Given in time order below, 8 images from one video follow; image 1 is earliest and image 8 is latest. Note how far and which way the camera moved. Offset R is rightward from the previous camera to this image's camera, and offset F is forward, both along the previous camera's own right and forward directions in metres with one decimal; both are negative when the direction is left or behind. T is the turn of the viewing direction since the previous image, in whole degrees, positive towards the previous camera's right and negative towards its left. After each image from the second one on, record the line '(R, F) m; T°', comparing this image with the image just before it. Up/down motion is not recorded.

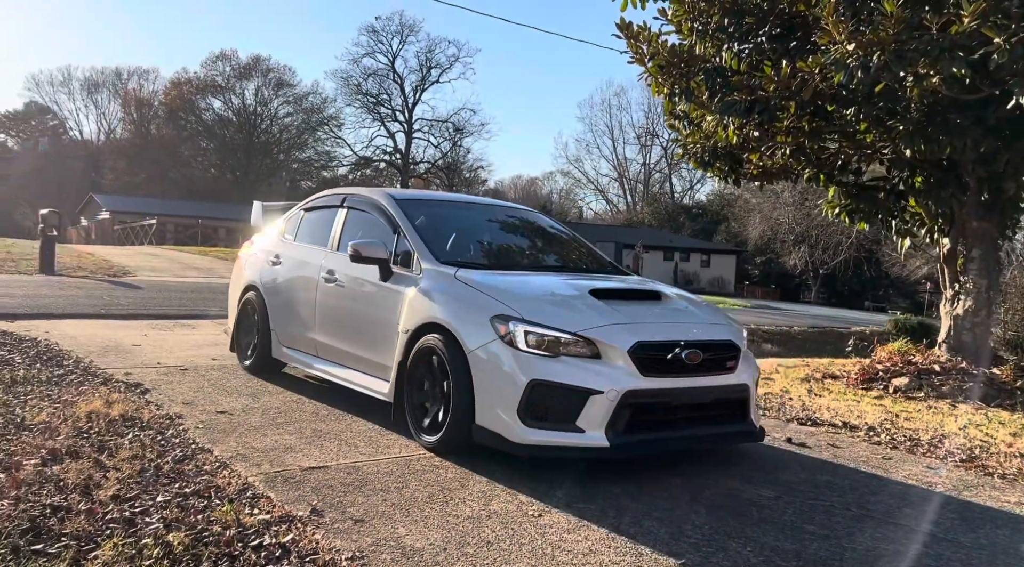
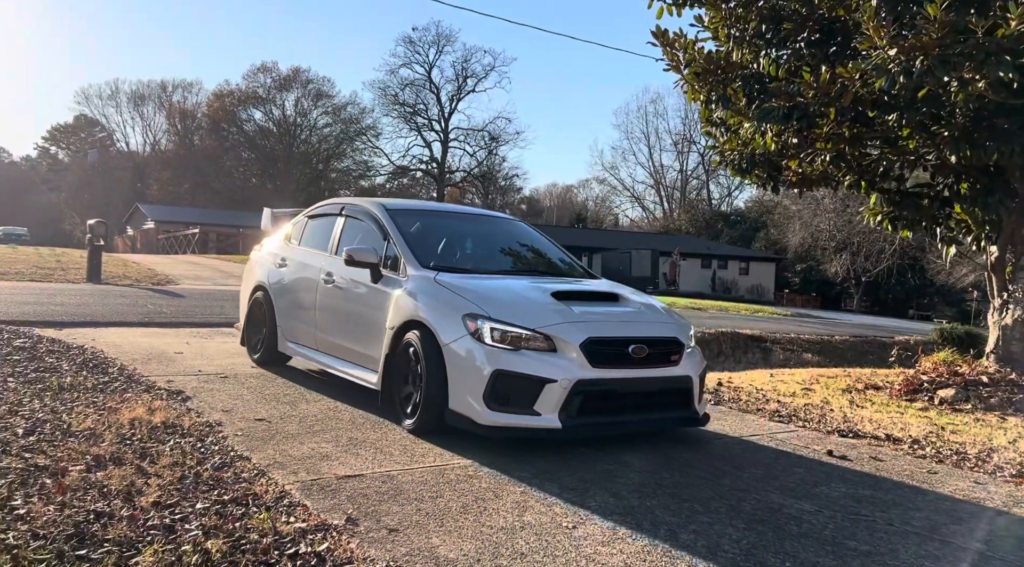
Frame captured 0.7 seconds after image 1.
(0.0, 0.0) m; -3°
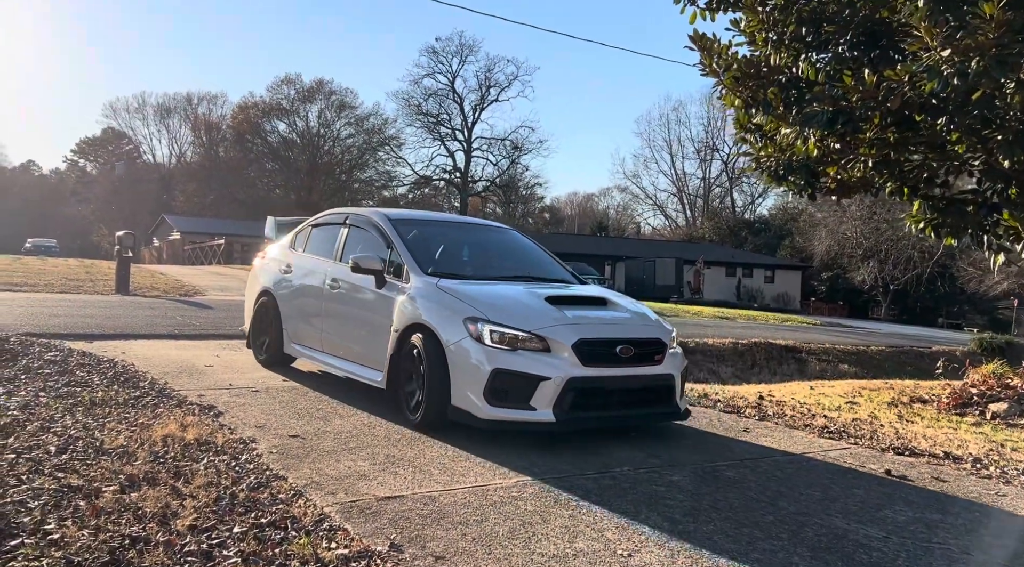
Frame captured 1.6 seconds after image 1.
(-0.1, +0.2) m; -2°
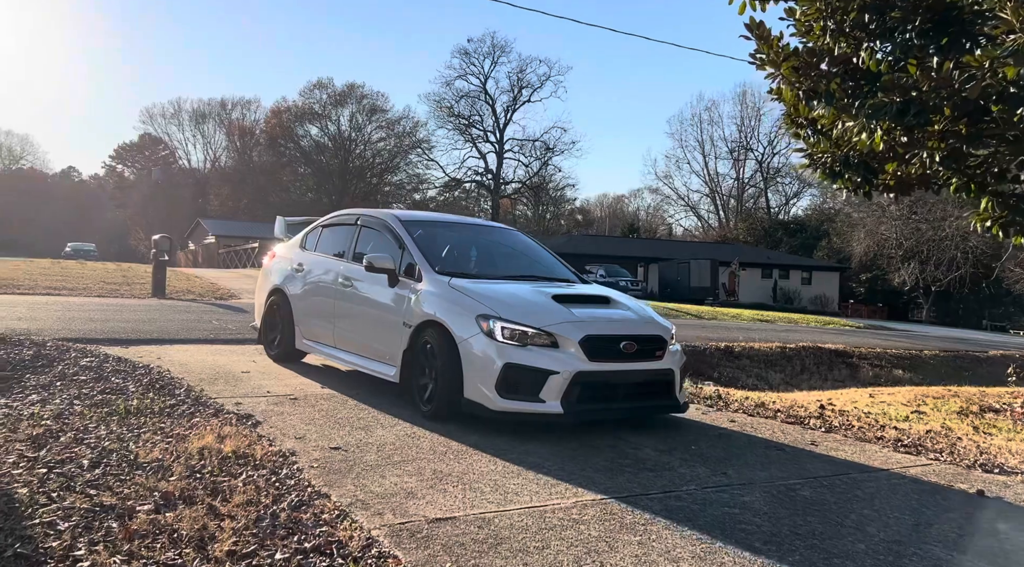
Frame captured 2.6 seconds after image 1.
(-0.1, +0.3) m; -2°
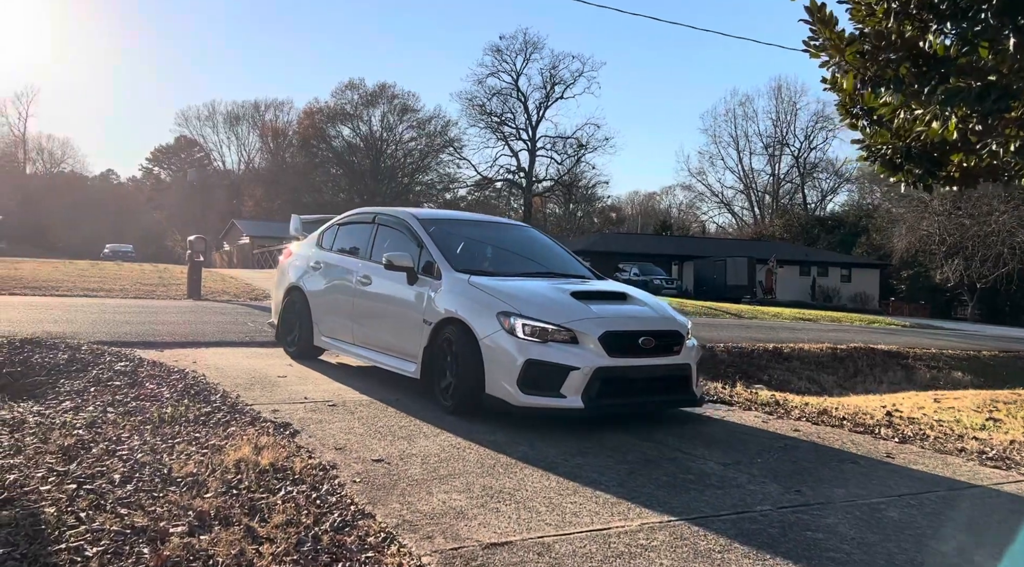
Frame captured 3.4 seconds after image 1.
(-0.1, +0.3) m; -2°
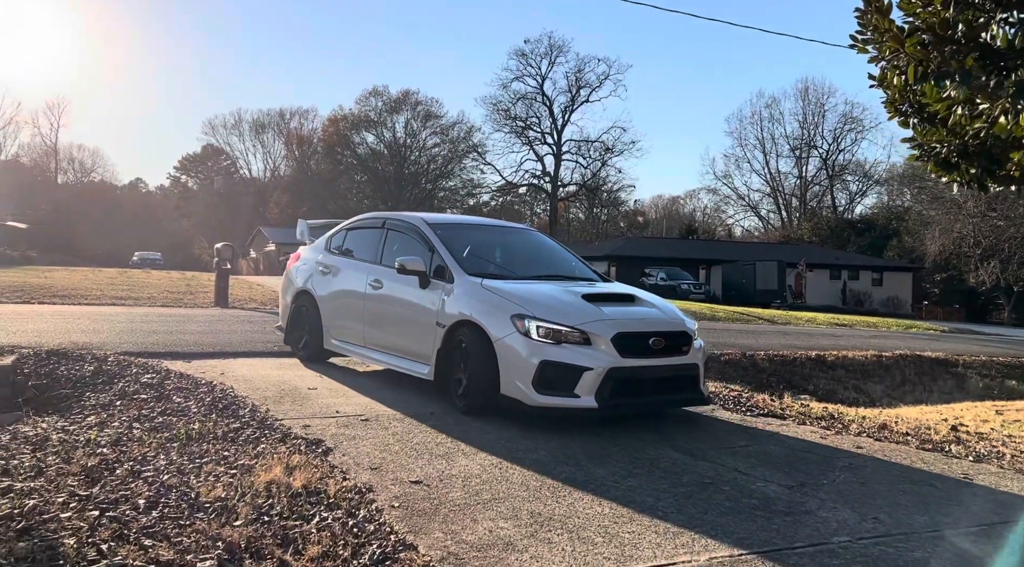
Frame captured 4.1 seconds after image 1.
(-0.1, +0.3) m; -2°
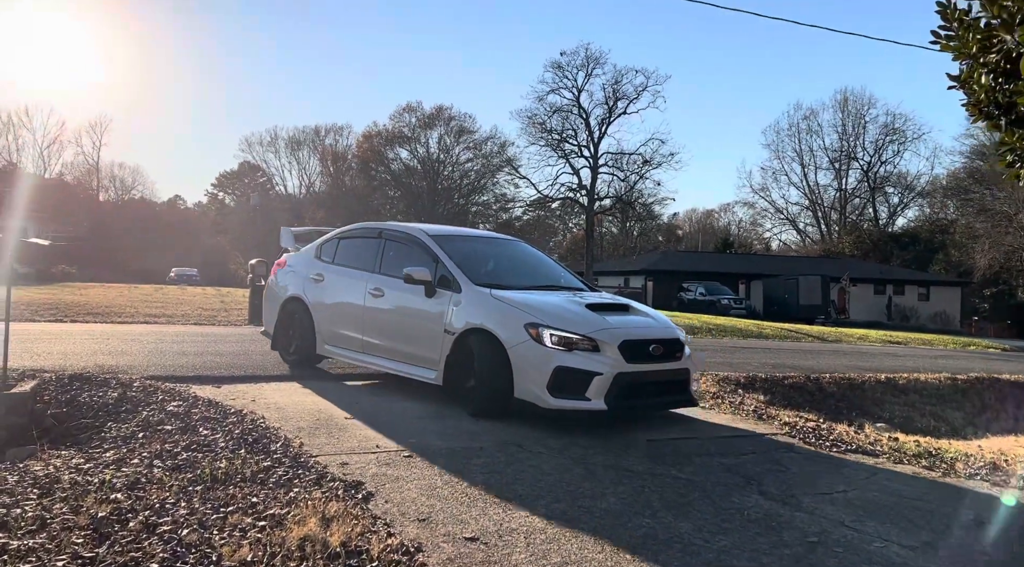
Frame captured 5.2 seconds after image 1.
(-0.2, +0.6) m; -2°
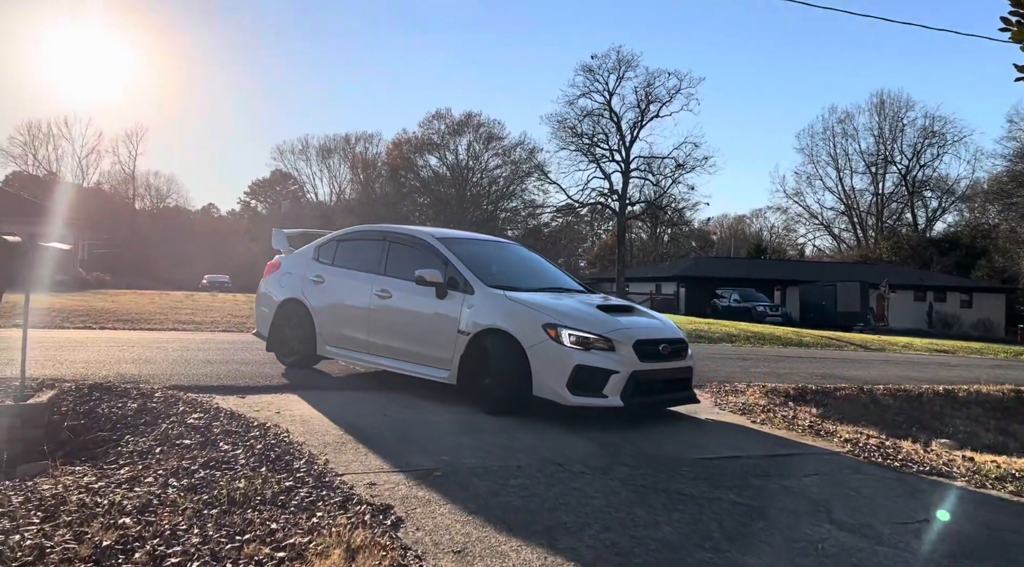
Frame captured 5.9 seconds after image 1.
(-0.1, +0.4) m; -2°
